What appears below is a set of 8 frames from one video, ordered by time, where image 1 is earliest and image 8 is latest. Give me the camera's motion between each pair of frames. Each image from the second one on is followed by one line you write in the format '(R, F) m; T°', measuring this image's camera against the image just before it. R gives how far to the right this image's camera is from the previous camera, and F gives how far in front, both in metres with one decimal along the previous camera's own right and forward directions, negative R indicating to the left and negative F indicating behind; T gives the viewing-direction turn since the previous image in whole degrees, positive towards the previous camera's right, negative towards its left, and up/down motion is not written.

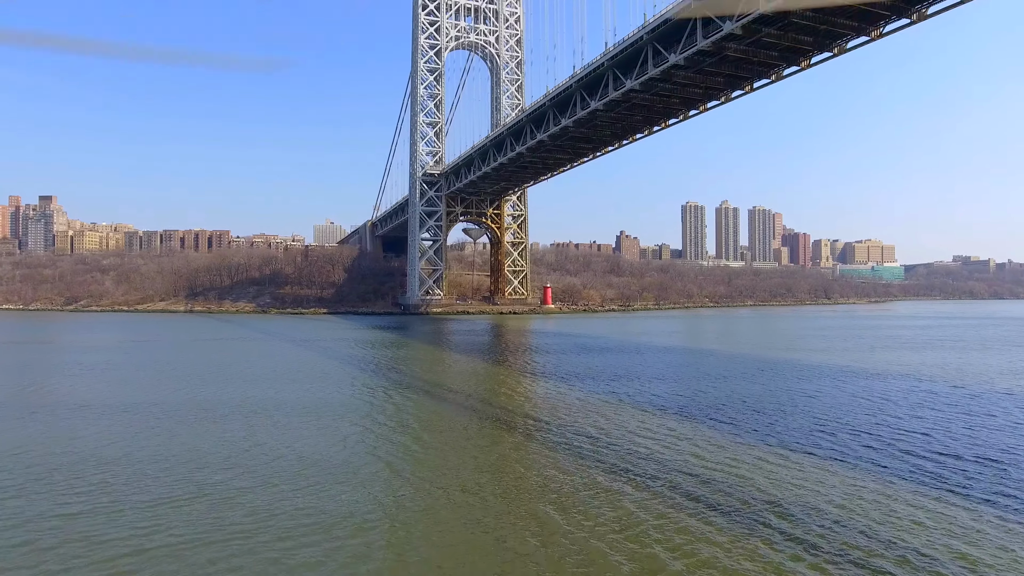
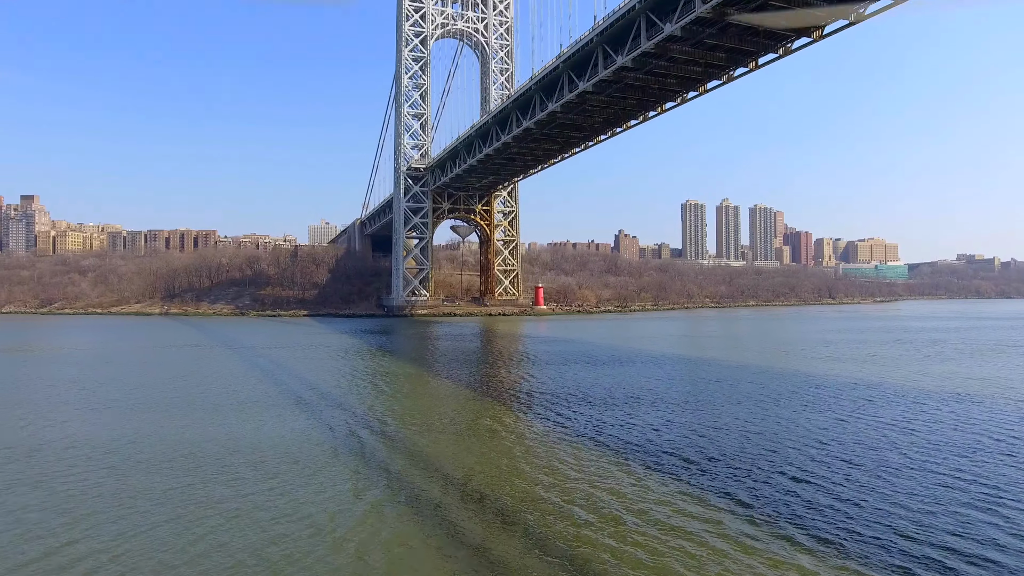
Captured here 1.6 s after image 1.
(+0.6, +2.0) m; 0°
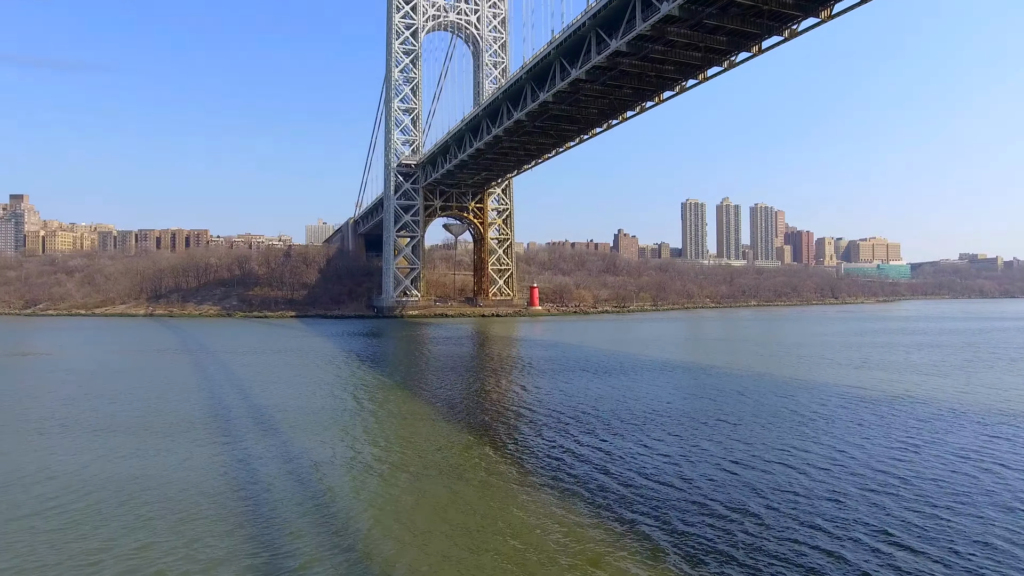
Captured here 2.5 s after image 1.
(+0.3, +1.2) m; 0°
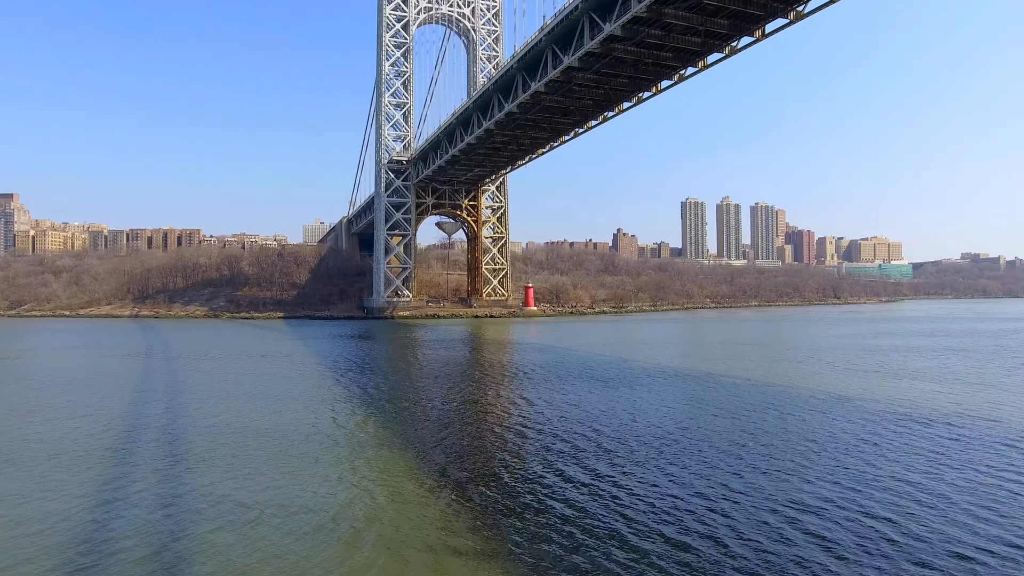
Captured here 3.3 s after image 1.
(+0.3, +1.0) m; 0°
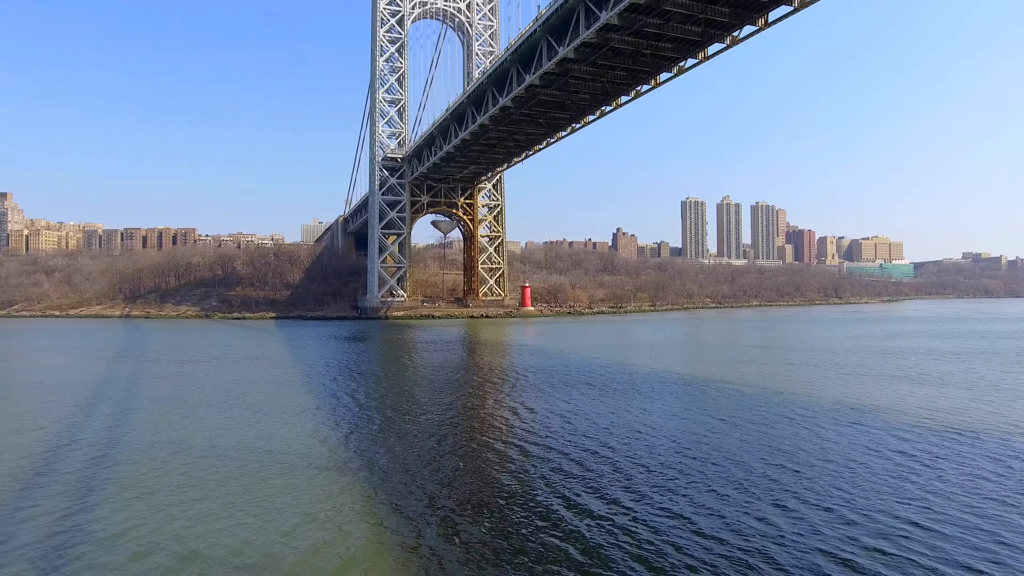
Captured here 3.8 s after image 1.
(+0.2, +0.7) m; 0°
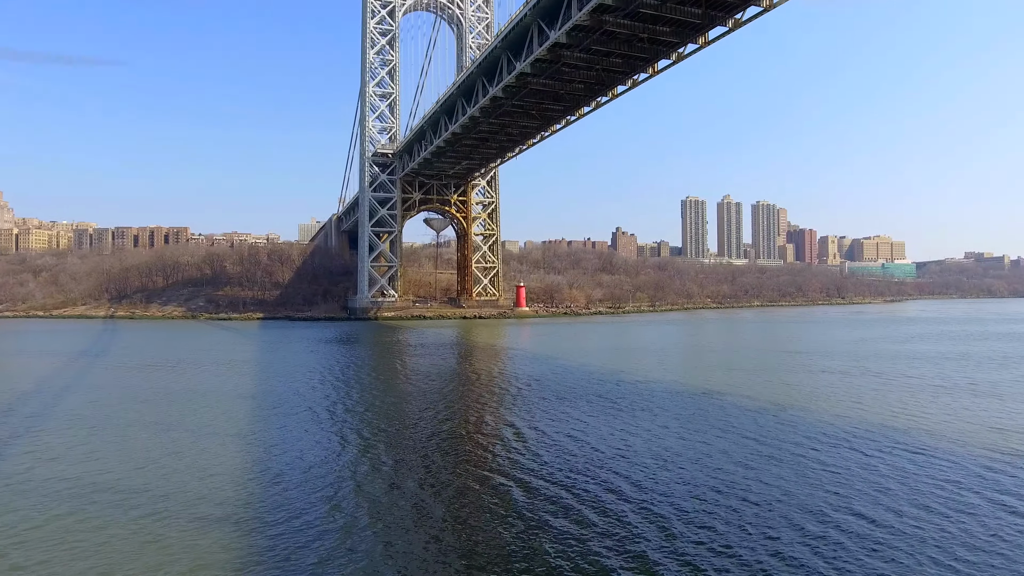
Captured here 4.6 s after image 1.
(+0.3, +1.0) m; 0°
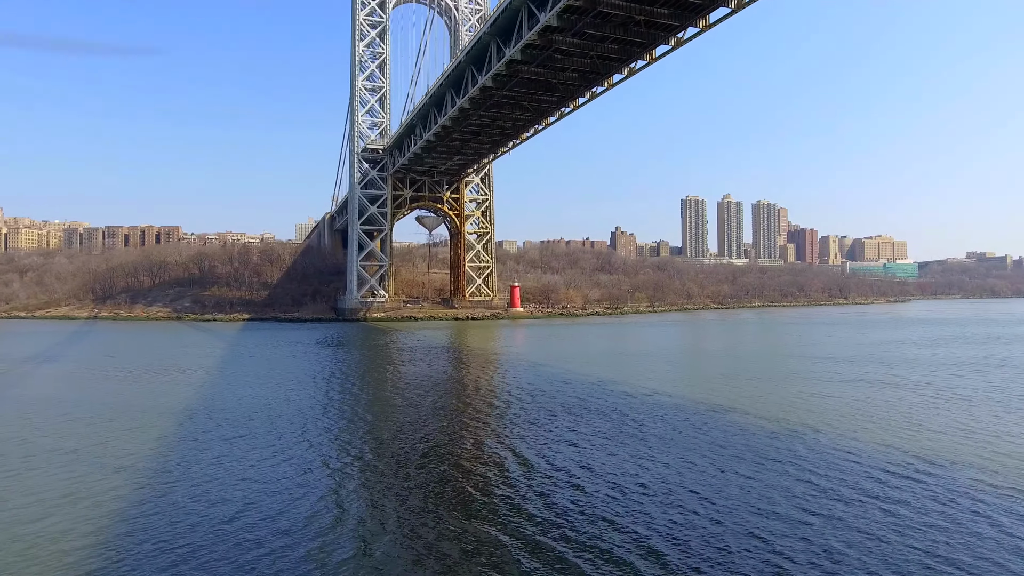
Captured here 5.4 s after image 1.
(+0.3, +1.0) m; 0°
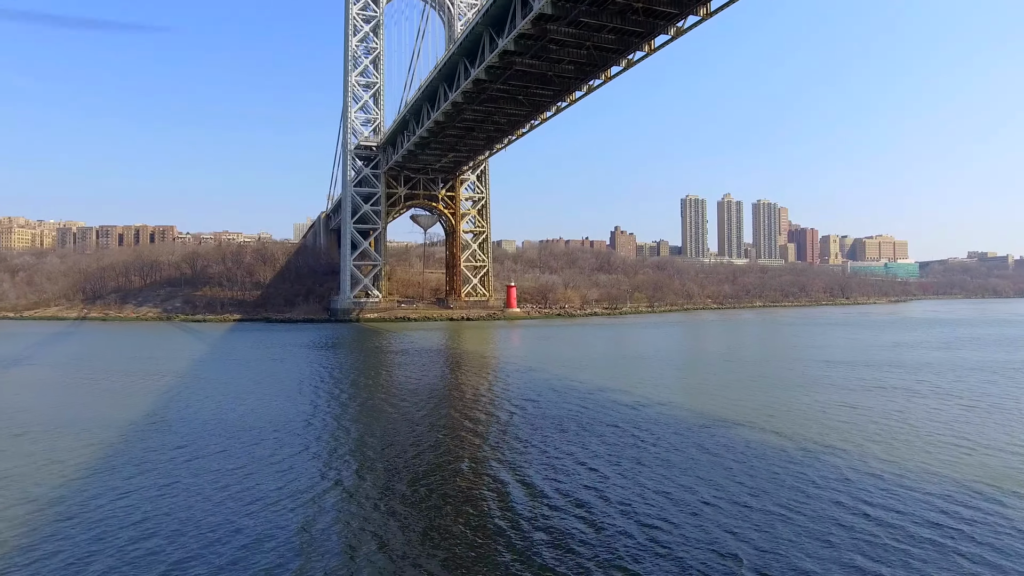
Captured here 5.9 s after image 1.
(+0.2, +0.7) m; 0°
